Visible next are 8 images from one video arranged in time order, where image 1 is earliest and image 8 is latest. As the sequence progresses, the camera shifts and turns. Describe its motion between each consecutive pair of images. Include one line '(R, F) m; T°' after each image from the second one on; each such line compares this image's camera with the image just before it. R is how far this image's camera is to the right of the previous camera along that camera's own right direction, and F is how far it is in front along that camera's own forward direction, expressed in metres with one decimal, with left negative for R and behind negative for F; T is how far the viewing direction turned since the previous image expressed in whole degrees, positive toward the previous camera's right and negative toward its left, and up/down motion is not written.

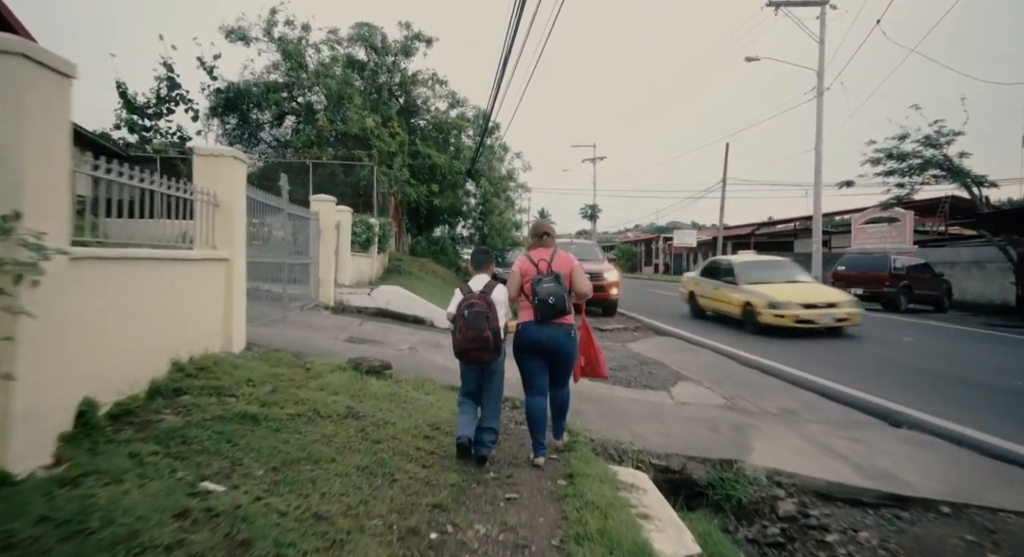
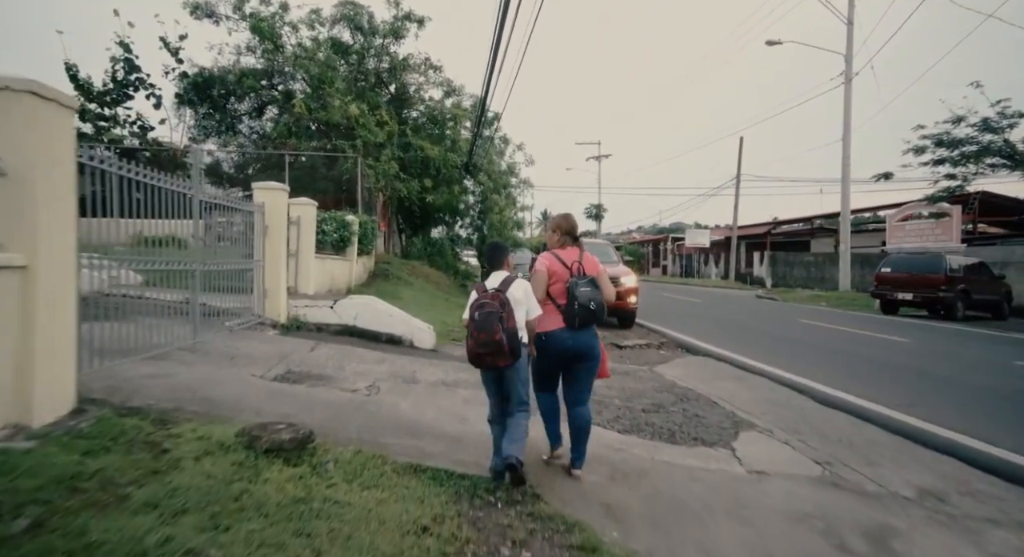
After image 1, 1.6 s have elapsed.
(0.0, +1.9) m; 0°
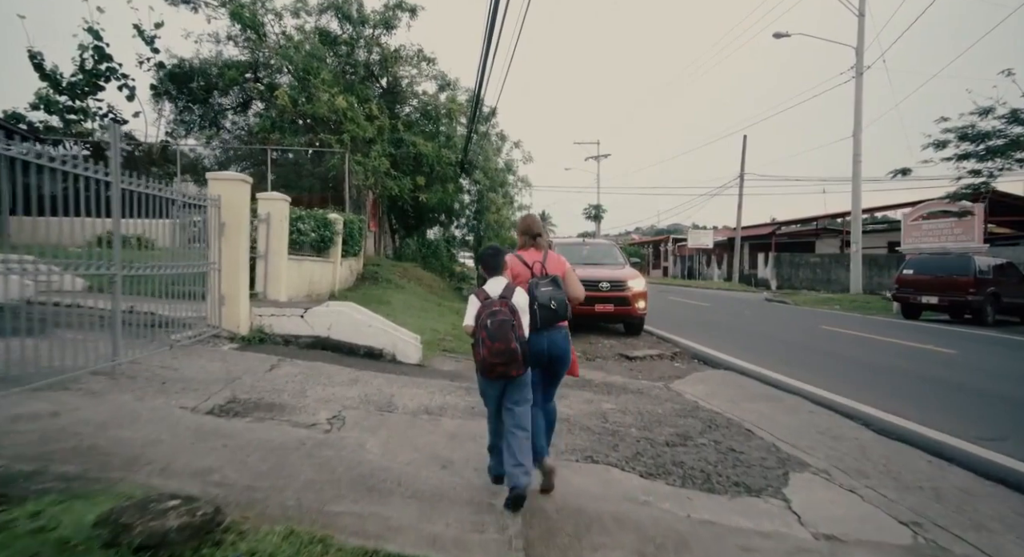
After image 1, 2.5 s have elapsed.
(0.0, +0.9) m; 0°
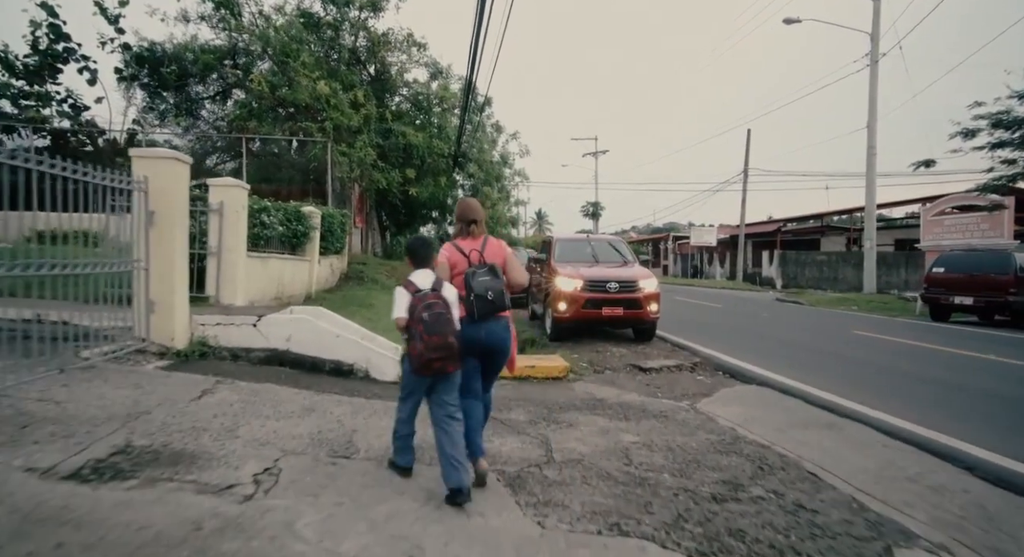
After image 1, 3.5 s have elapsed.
(0.0, +1.1) m; 0°
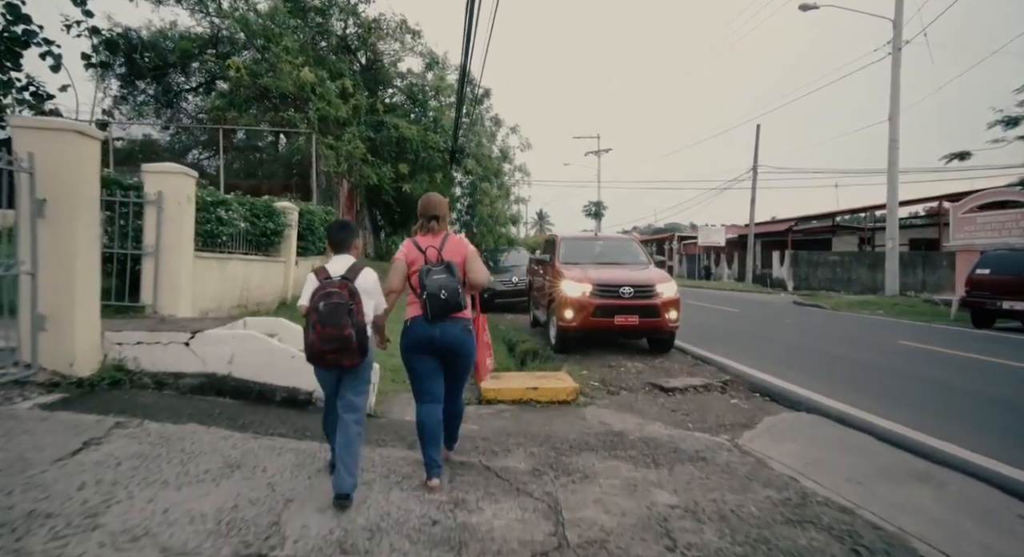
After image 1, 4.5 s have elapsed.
(0.0, +1.1) m; 0°
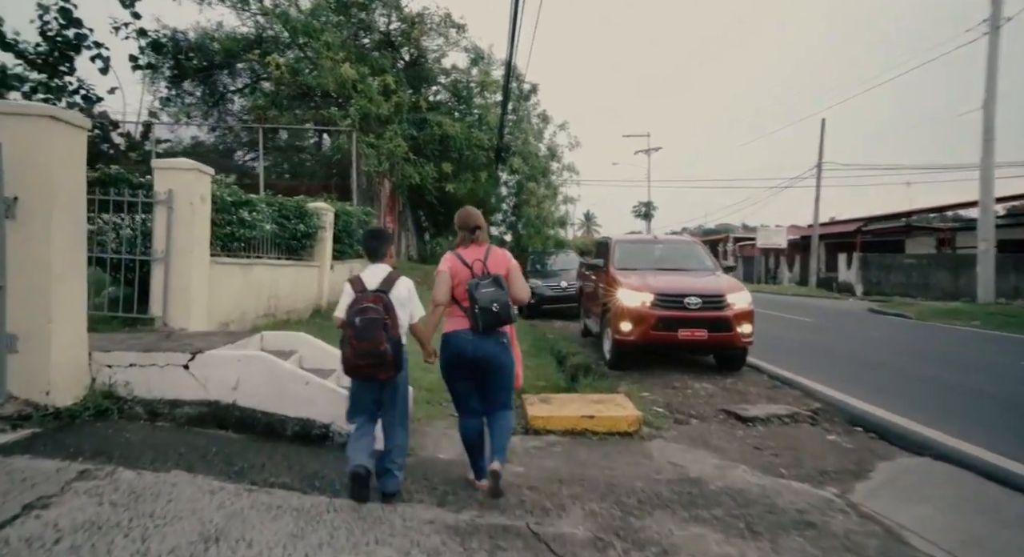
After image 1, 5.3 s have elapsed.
(-0.1, +0.8) m; -5°
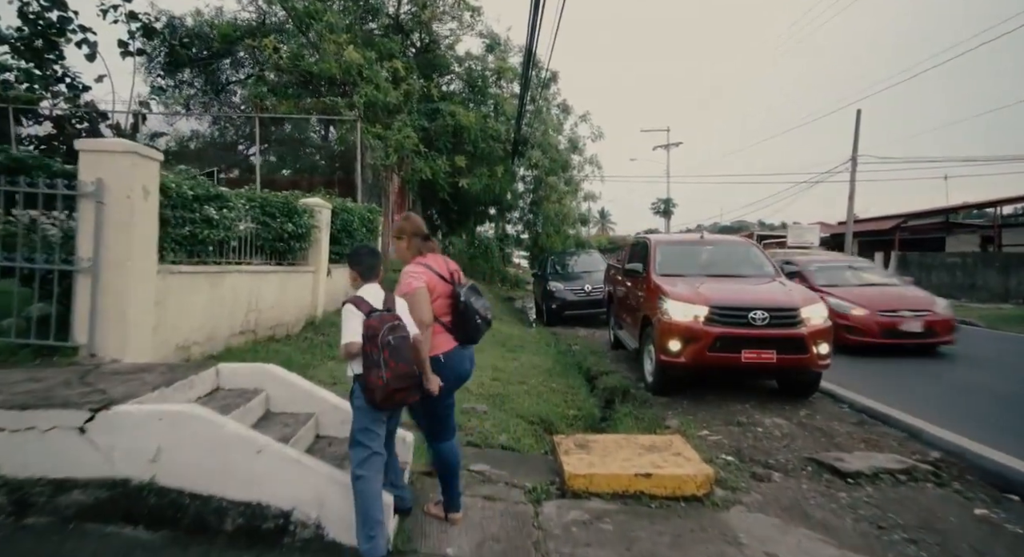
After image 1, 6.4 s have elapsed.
(-0.1, +1.2) m; -2°
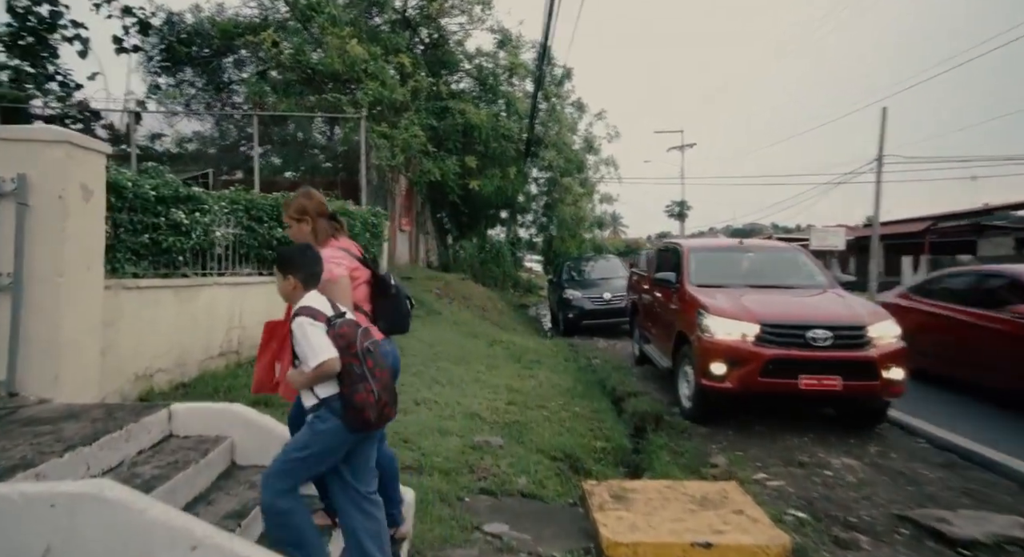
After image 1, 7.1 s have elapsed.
(-0.1, +0.8) m; -1°
